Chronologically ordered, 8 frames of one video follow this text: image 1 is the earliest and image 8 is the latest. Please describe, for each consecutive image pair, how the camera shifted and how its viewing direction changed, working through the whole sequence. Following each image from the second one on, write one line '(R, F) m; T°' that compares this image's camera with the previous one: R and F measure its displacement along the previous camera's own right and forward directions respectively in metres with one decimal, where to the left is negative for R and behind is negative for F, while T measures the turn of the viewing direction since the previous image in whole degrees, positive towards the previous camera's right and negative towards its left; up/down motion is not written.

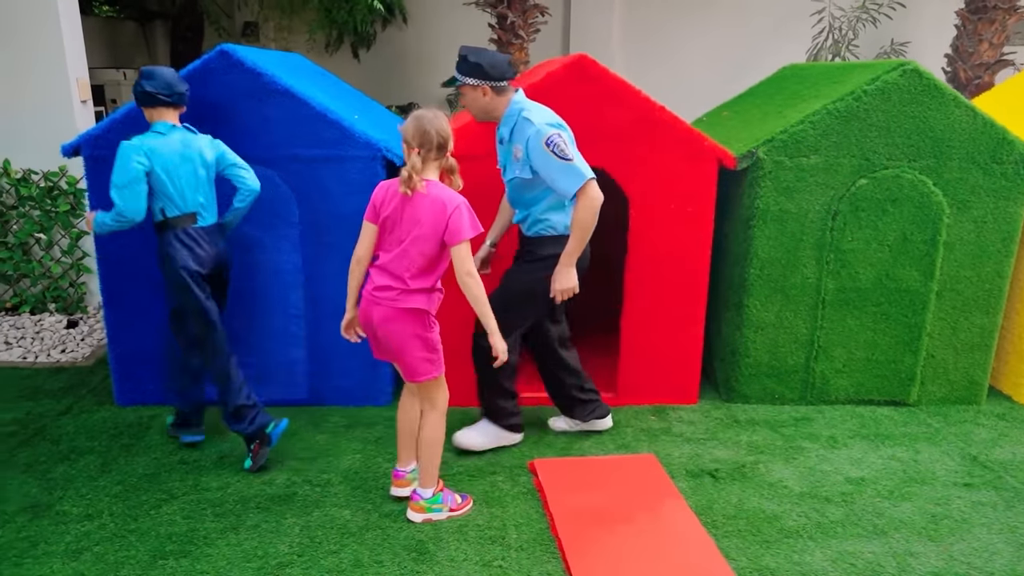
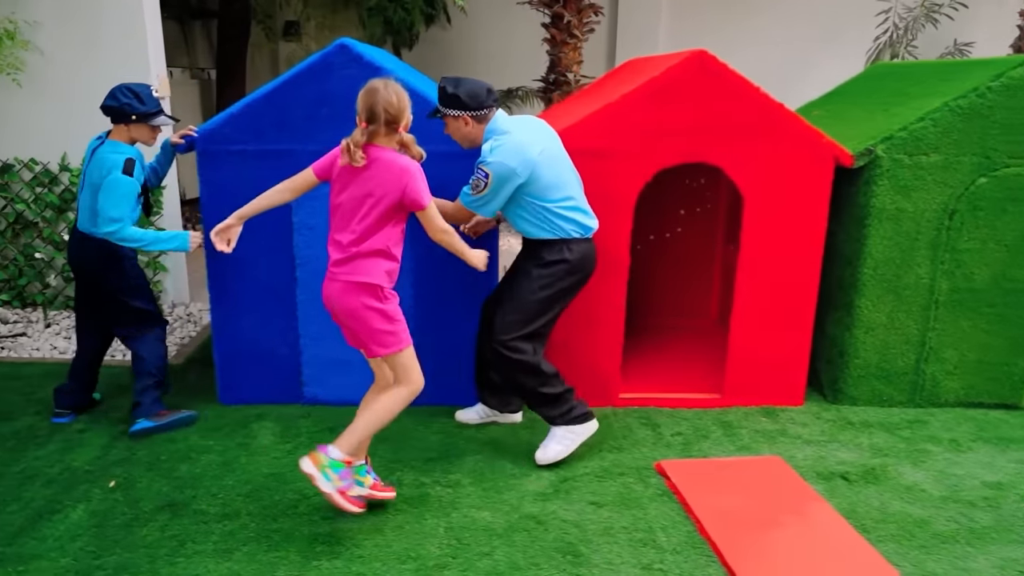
(-0.5, 0.0) m; 0°
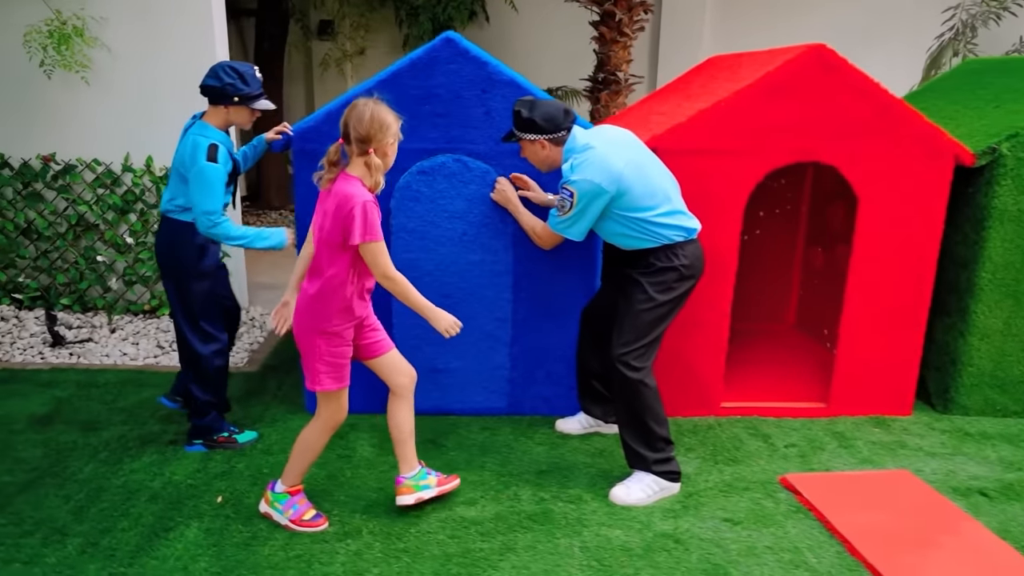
(-0.4, +0.1) m; 0°
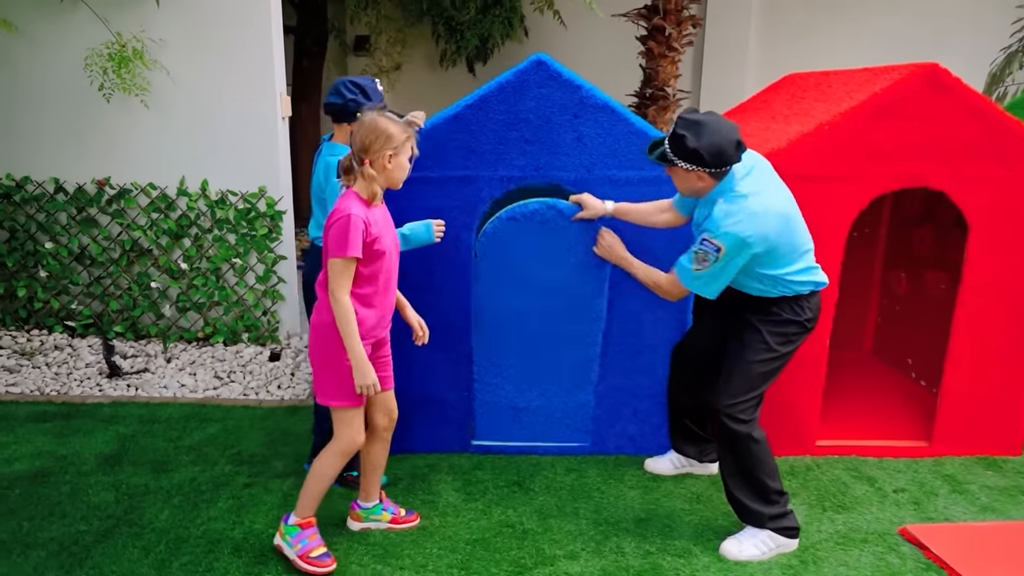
(-0.3, +0.2) m; -1°
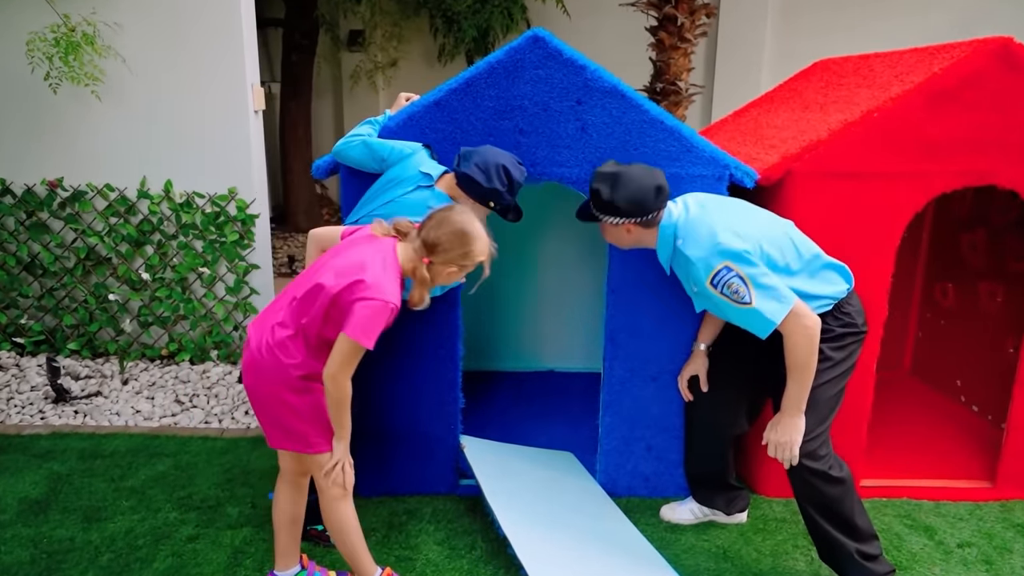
(0.0, +0.4) m; 0°
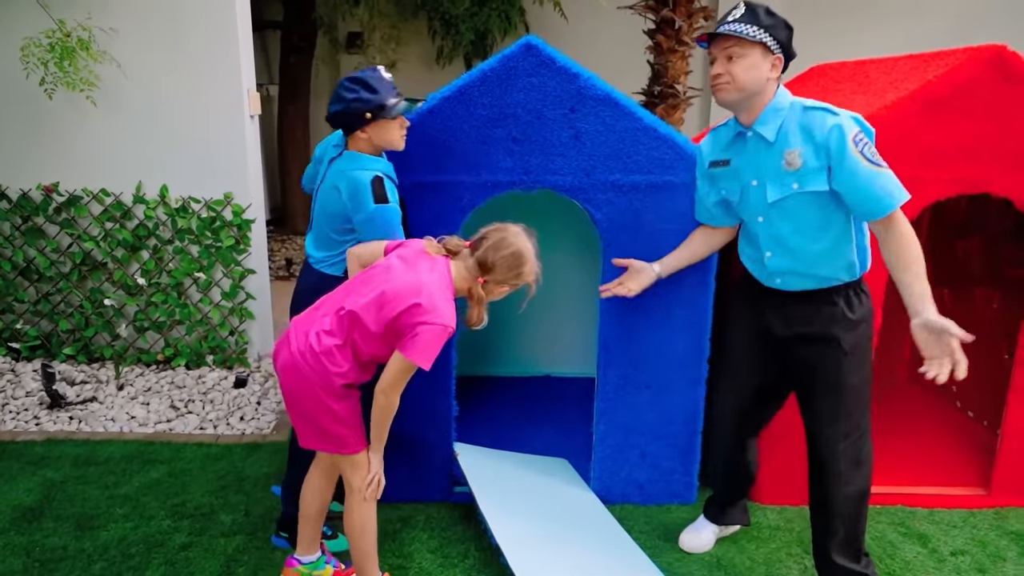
(0.0, 0.0) m; 0°
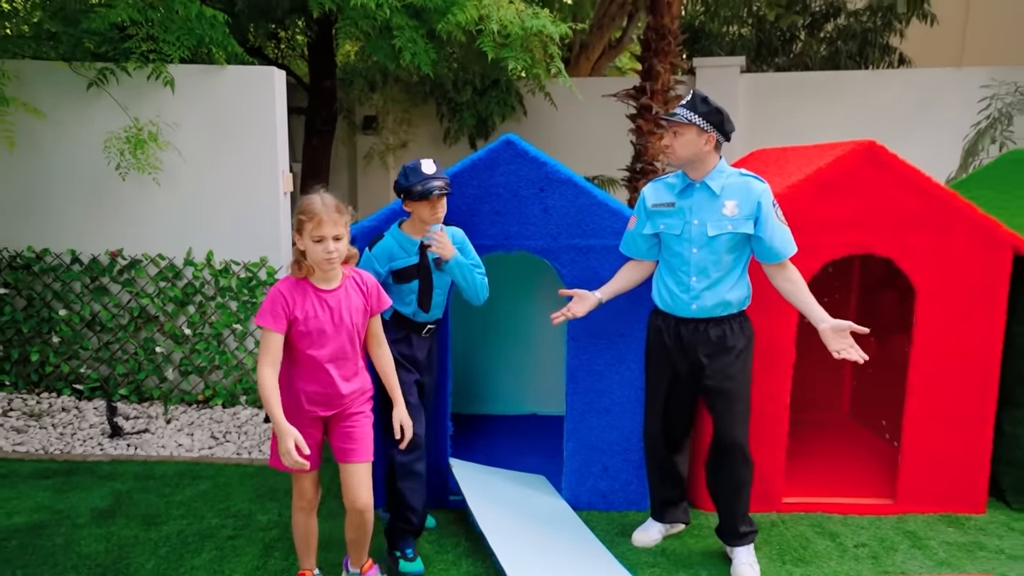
(+0.1, -0.6) m; -1°
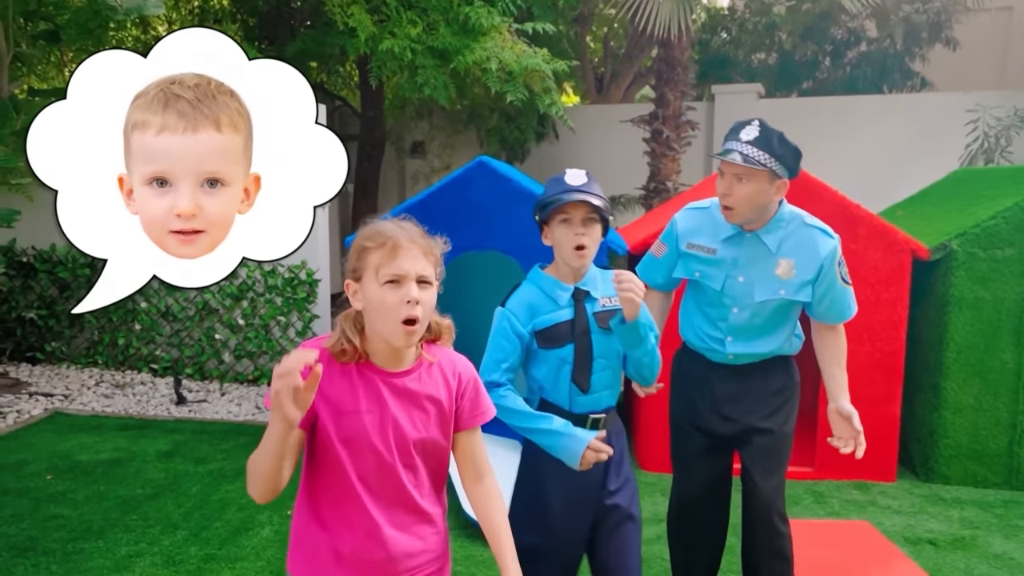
(+0.5, -0.7) m; -6°
